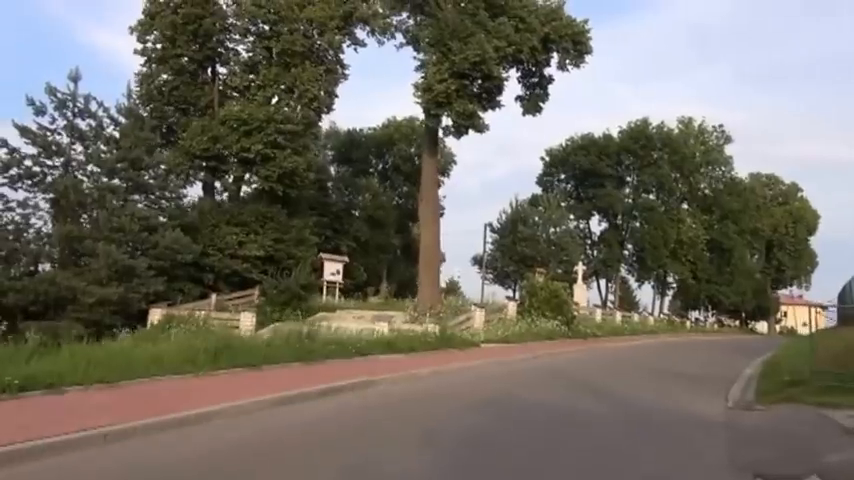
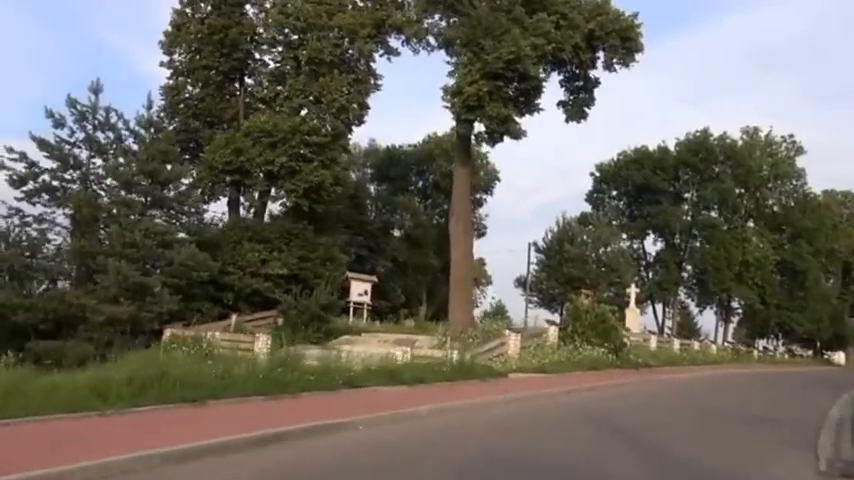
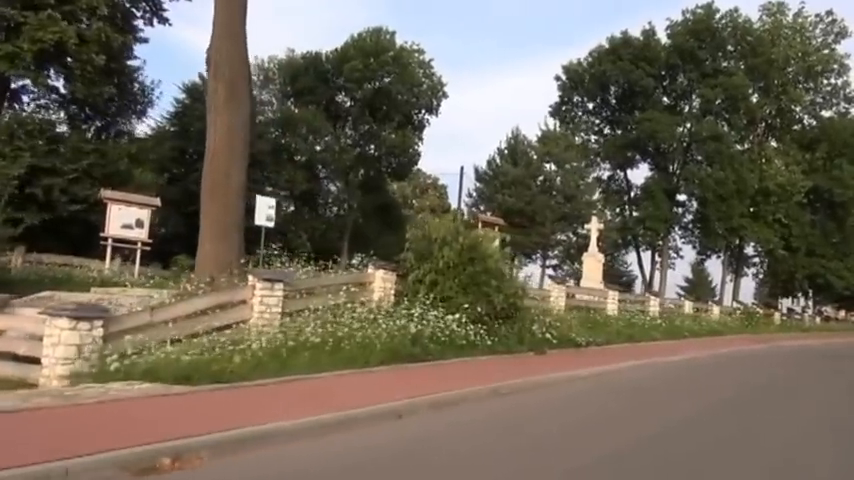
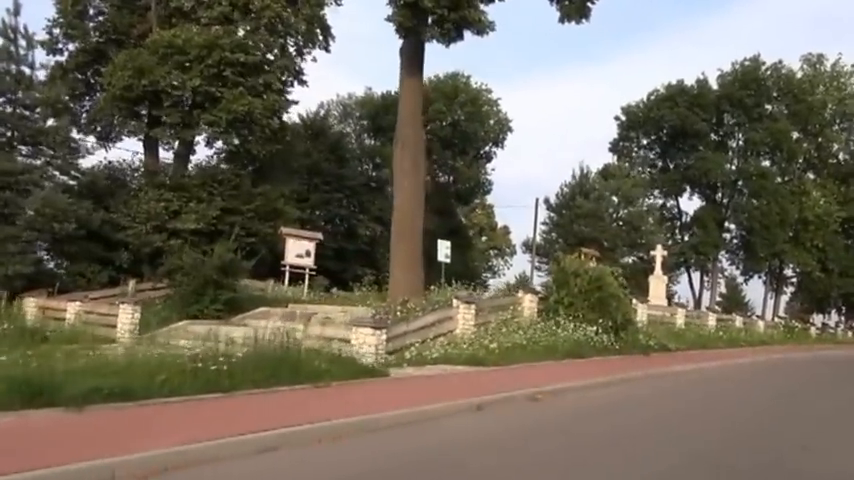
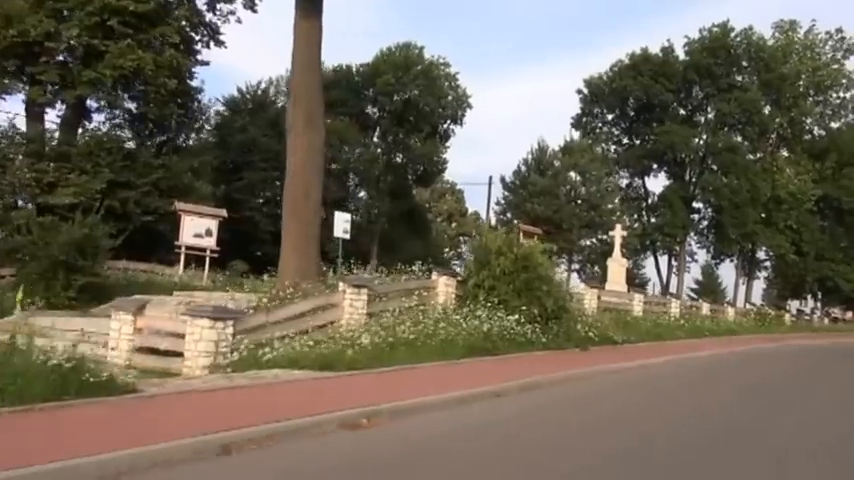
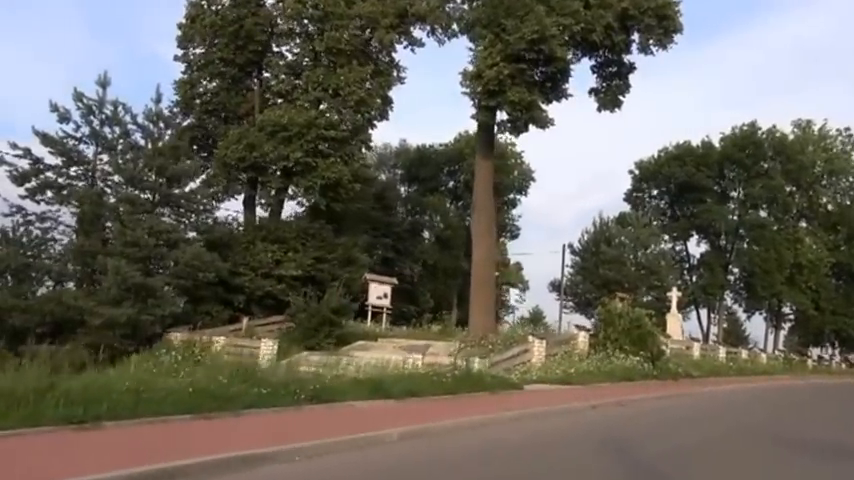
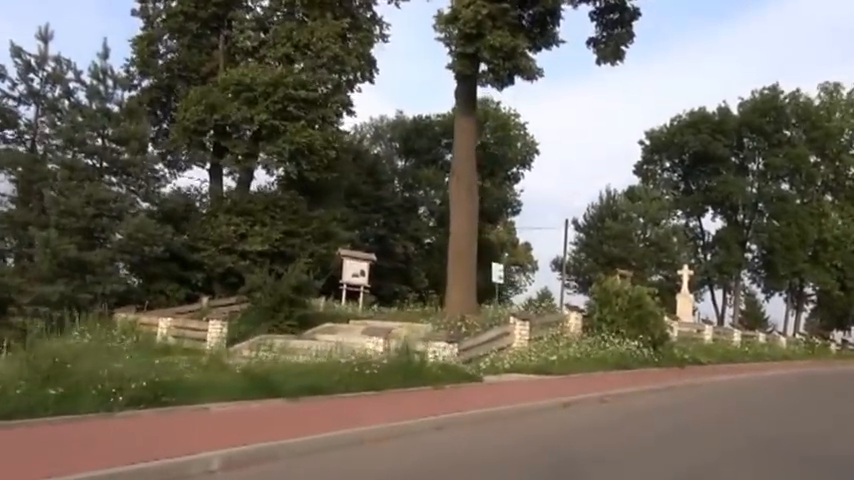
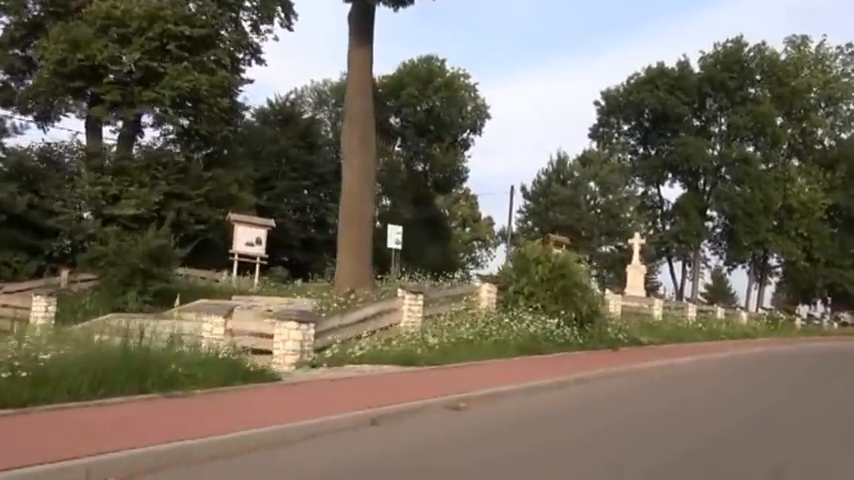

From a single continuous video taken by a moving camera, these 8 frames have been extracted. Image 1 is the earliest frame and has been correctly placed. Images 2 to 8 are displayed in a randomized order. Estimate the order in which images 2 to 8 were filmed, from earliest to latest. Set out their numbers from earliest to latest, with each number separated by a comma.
2, 6, 7, 4, 8, 5, 3
